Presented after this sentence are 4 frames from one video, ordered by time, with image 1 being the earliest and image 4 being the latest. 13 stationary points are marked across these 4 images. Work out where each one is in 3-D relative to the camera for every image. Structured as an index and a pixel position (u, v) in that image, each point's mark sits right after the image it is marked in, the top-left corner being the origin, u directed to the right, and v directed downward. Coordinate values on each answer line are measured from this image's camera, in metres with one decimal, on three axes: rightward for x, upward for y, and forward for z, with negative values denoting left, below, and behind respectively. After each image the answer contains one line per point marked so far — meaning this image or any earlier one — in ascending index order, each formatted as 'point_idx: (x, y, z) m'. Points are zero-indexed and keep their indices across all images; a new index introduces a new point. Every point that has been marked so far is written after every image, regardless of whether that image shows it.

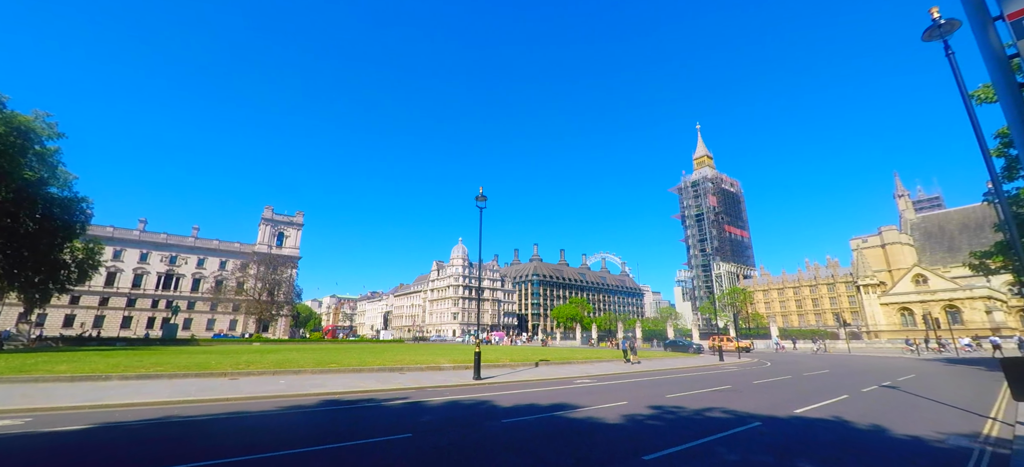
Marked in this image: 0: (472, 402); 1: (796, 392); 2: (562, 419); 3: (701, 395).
0: (-1.3, -5.2, +12.7) m
1: (+10.0, -5.6, +14.6) m
2: (+1.1, -4.4, +9.7) m
3: (+6.0, -5.1, +12.9) m
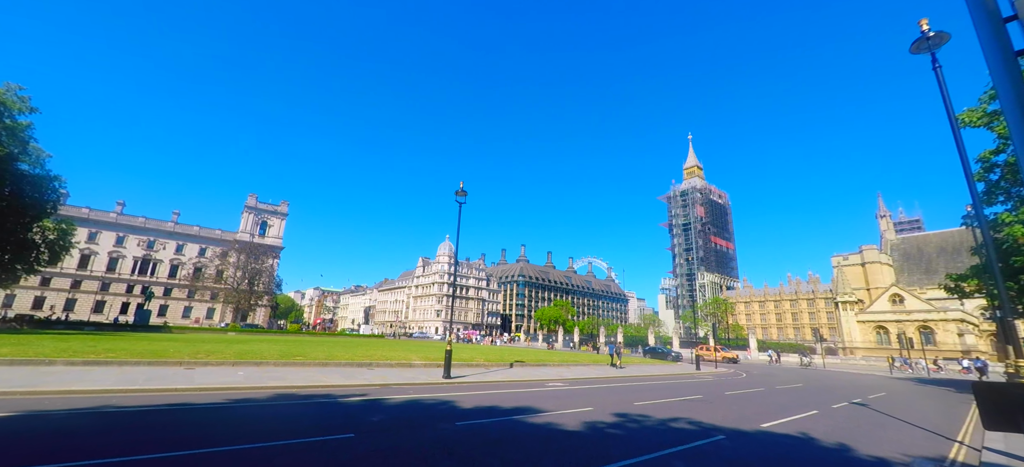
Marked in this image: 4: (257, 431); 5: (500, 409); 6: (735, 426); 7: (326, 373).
0: (-2.4, -5.0, +12.2) m
1: (+8.8, -6.0, +14.3) m
2: (+0.1, -4.3, +9.3) m
3: (+4.8, -5.3, +12.6) m
4: (-5.8, -4.5, +9.3) m
5: (-0.4, -4.8, +11.3) m
6: (+5.5, -4.8, +10.2) m
7: (-8.0, -6.0, +17.7) m
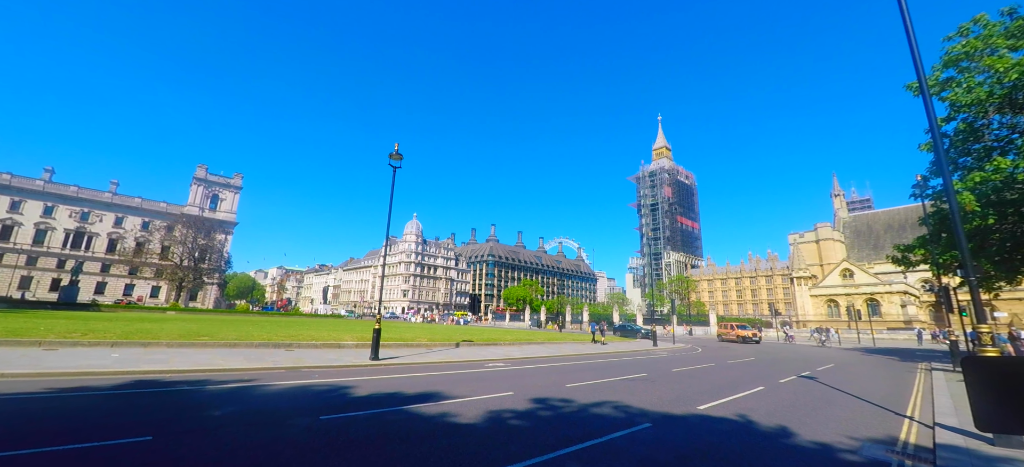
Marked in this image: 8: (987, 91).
0: (-4.7, -3.9, +10.3) m
1: (+6.4, -4.8, +13.2) m
2: (-2.1, -3.3, +7.5) m
3: (+2.5, -4.1, +11.2) m
4: (-8.0, -3.5, +7.2) m
5: (-2.7, -3.8, +9.5) m
6: (+3.3, -3.8, +8.8) m
7: (-10.7, -4.6, +15.4) m
8: (+19.9, +6.0, +17.2) m
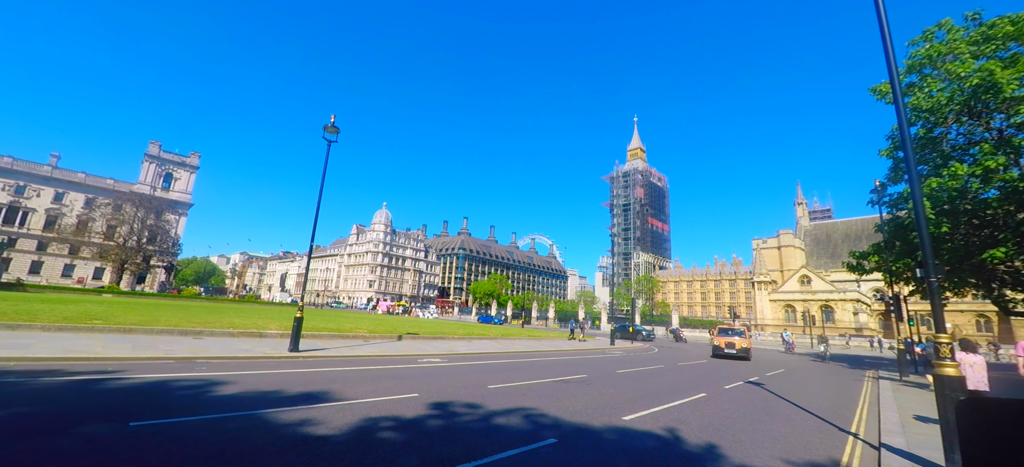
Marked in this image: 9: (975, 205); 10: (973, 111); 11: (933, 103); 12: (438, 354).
0: (-6.7, -3.2, +8.5) m
1: (+4.1, -4.5, +12.2) m
2: (-3.9, -2.8, +5.9) m
3: (+0.4, -3.7, +9.9) m
4: (-9.8, -2.7, +5.3) m
5: (-4.6, -3.2, +7.9) m
6: (+1.4, -3.4, +7.6) m
7: (-13.1, -3.6, +13.4) m
8: (+17.9, +5.7, +16.8) m
9: (+17.8, +1.1, +15.8) m
10: (+18.7, +5.0, +16.7) m
11: (+17.7, +5.5, +17.2) m
12: (-3.4, -5.5, +18.7) m
